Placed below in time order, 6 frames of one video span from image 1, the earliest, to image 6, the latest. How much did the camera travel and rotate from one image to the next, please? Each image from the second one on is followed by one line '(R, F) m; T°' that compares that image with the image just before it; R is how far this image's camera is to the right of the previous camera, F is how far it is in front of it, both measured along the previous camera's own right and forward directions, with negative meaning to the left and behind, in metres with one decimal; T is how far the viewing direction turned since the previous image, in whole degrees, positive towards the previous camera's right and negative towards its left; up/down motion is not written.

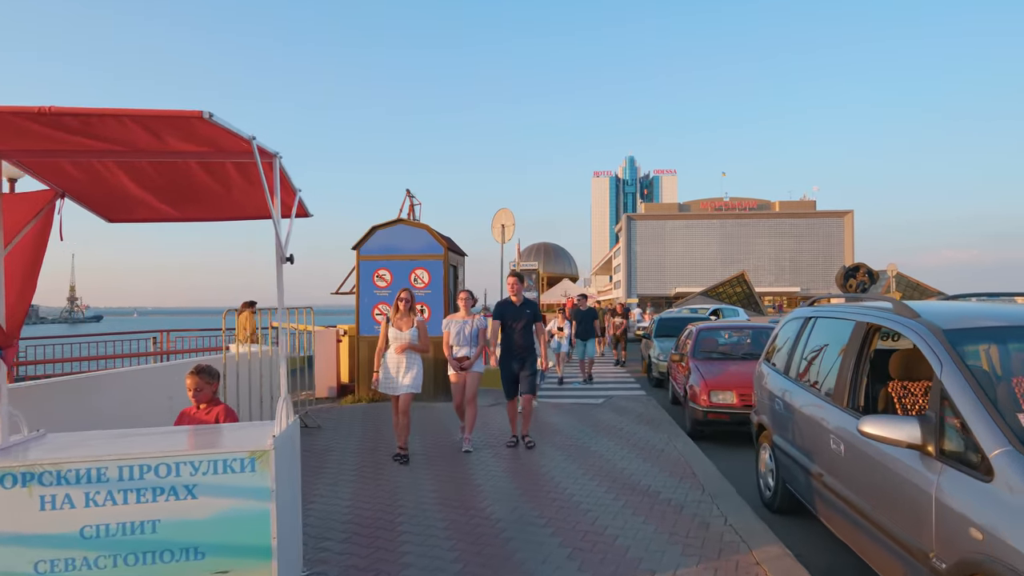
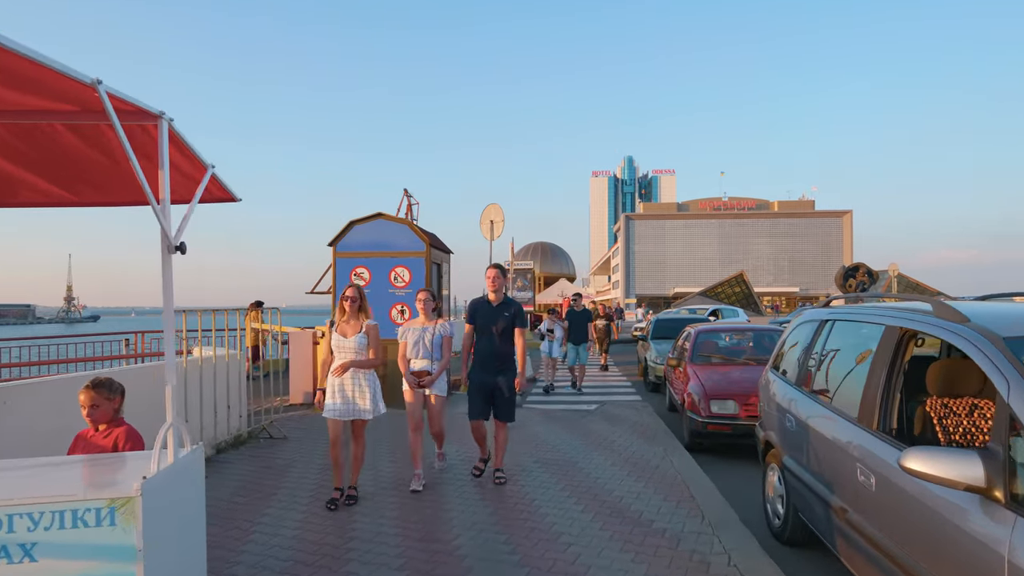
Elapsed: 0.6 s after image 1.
(+0.2, +0.7) m; 0°
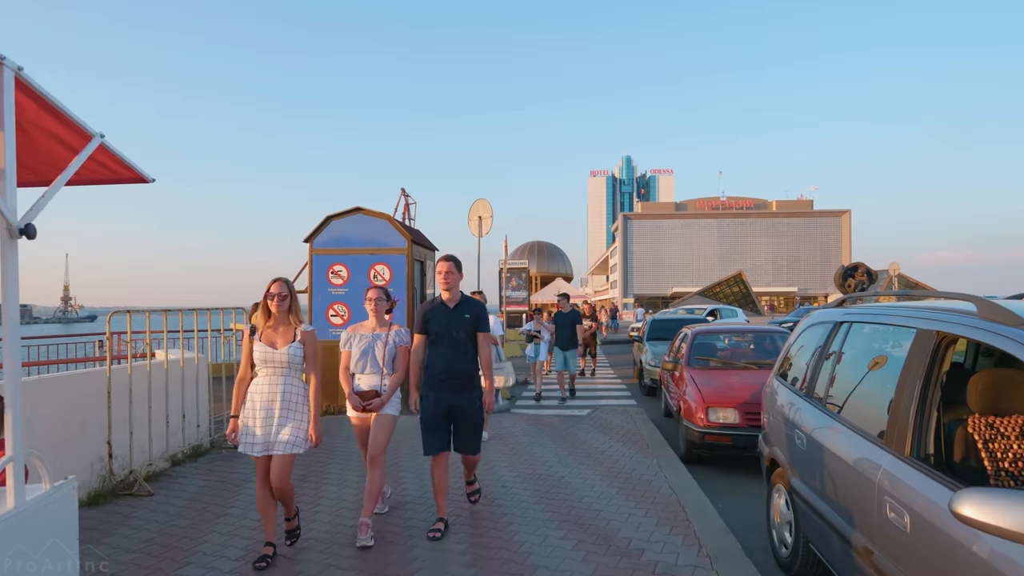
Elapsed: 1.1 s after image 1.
(+0.2, +0.6) m; 0°
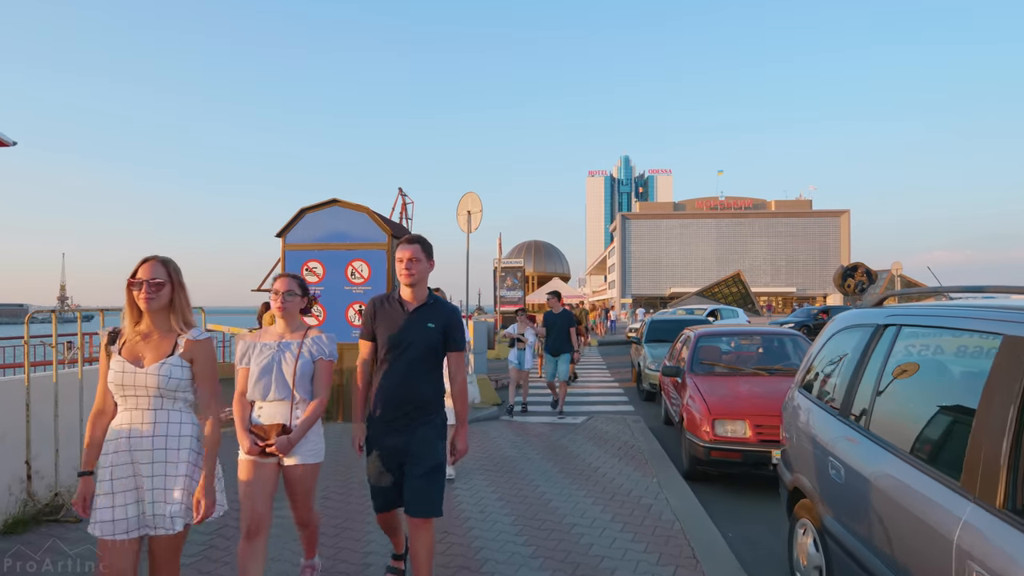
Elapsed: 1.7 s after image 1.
(+0.1, +0.7) m; 0°
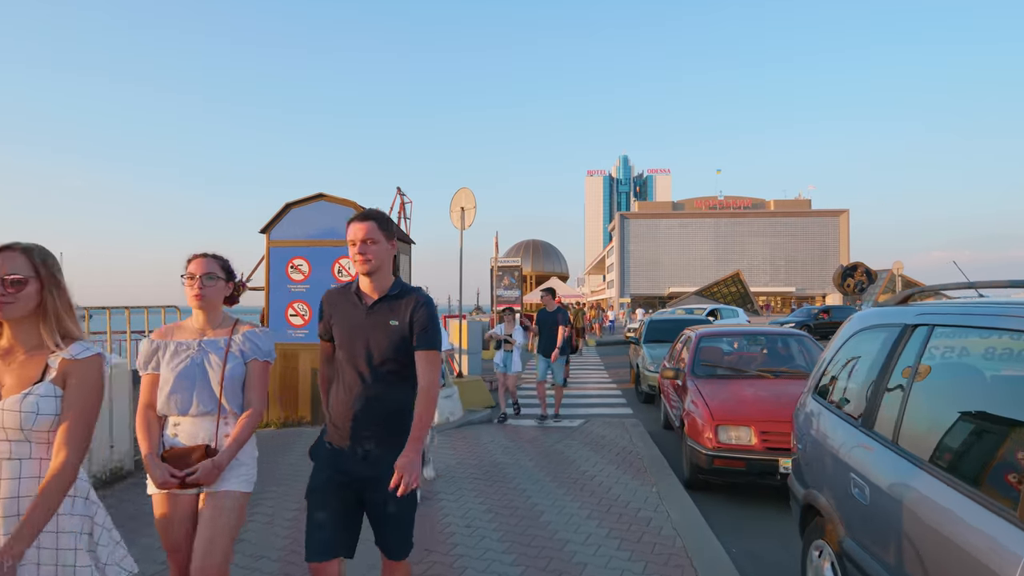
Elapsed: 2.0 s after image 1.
(+0.1, +0.3) m; 0°
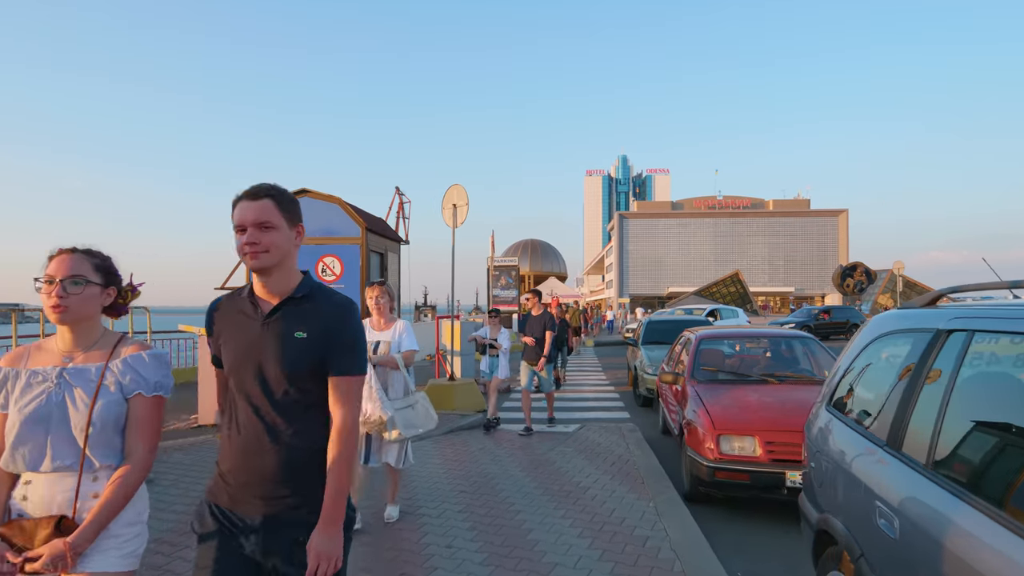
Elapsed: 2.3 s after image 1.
(+0.1, +0.4) m; 0°
